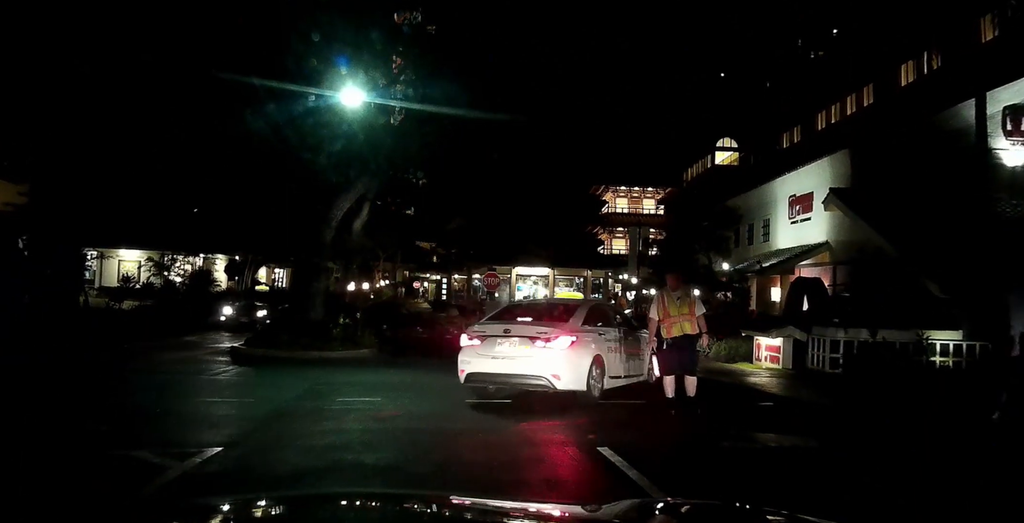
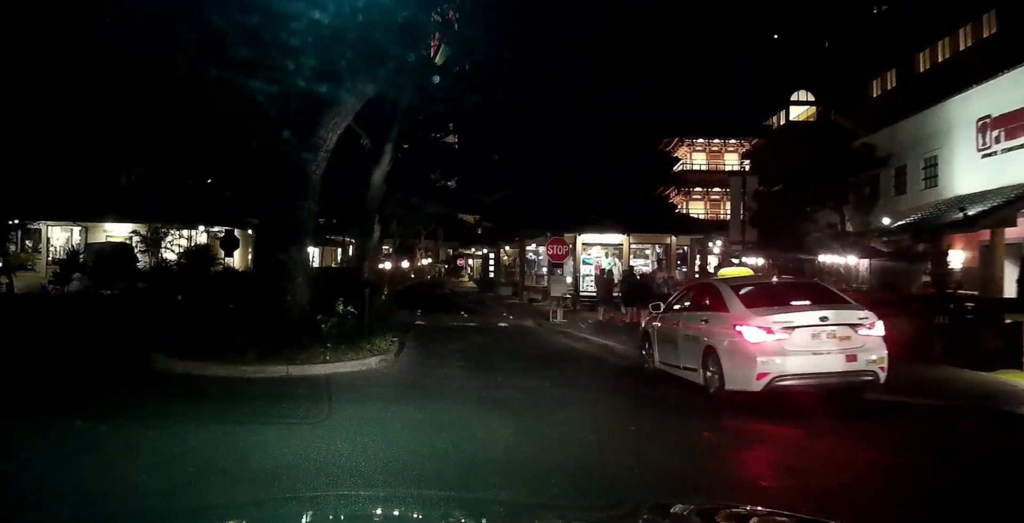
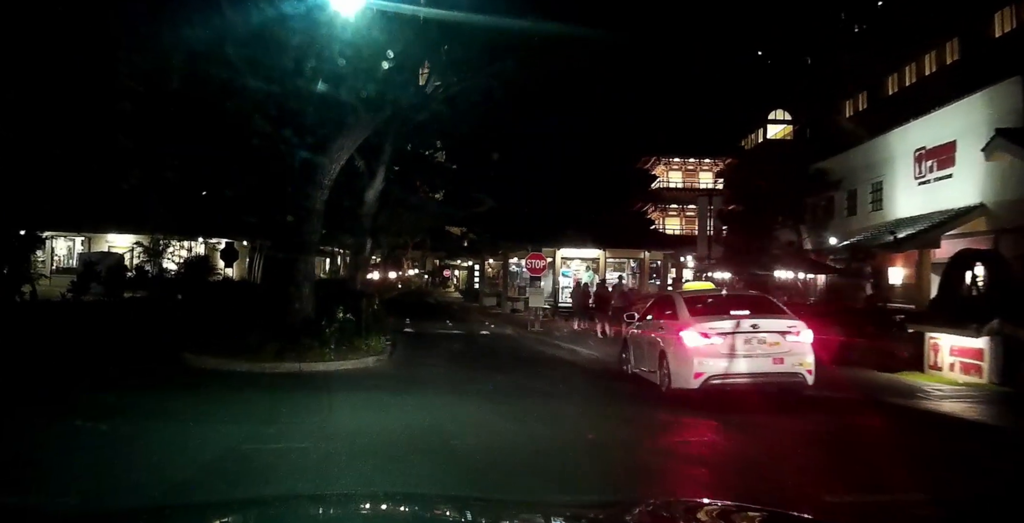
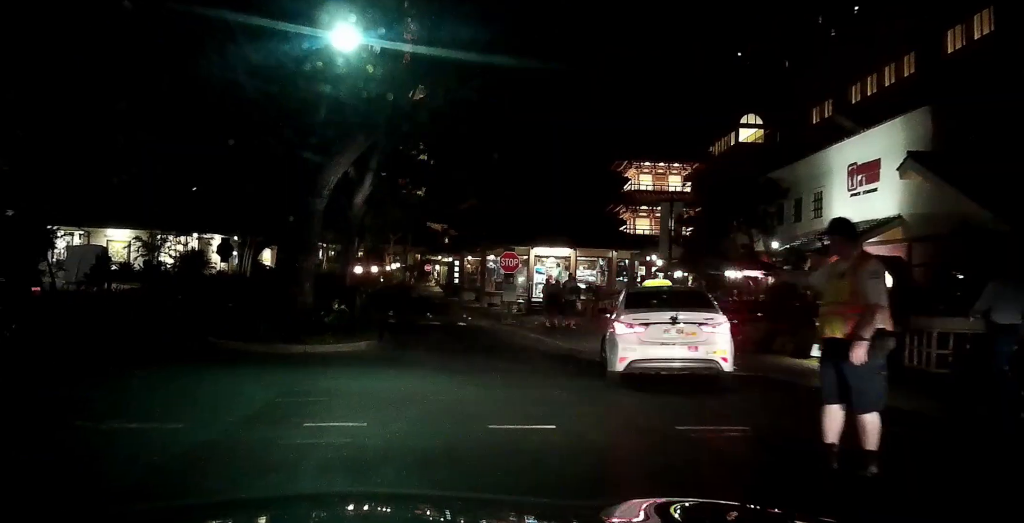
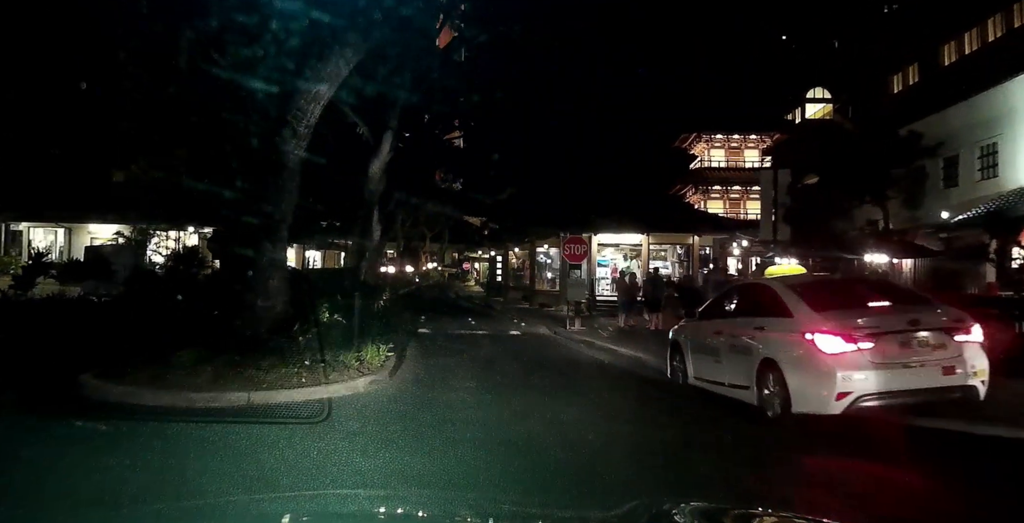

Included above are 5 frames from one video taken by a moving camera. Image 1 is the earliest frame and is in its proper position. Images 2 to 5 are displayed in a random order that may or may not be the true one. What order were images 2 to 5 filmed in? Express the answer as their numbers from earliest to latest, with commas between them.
4, 3, 2, 5
